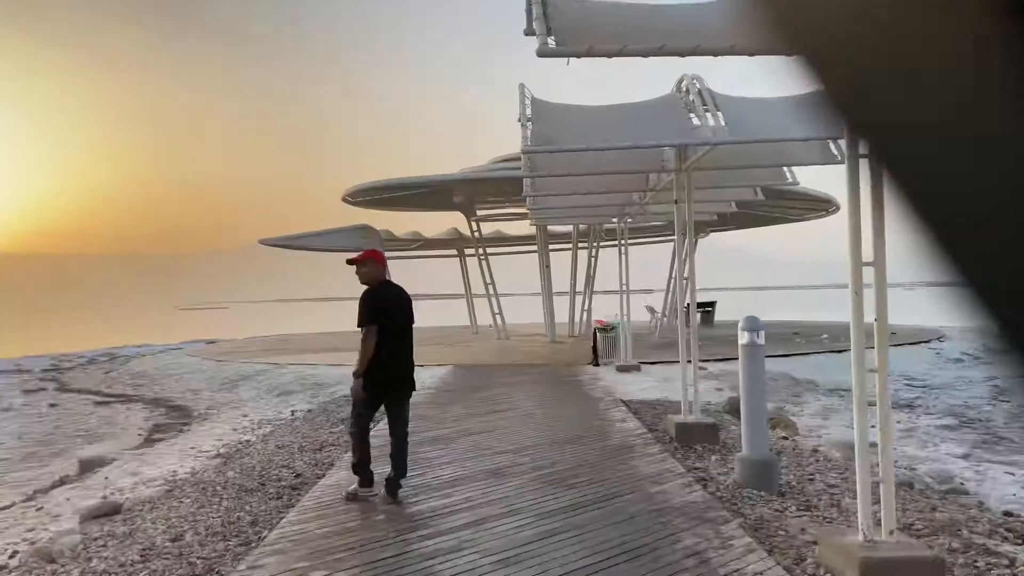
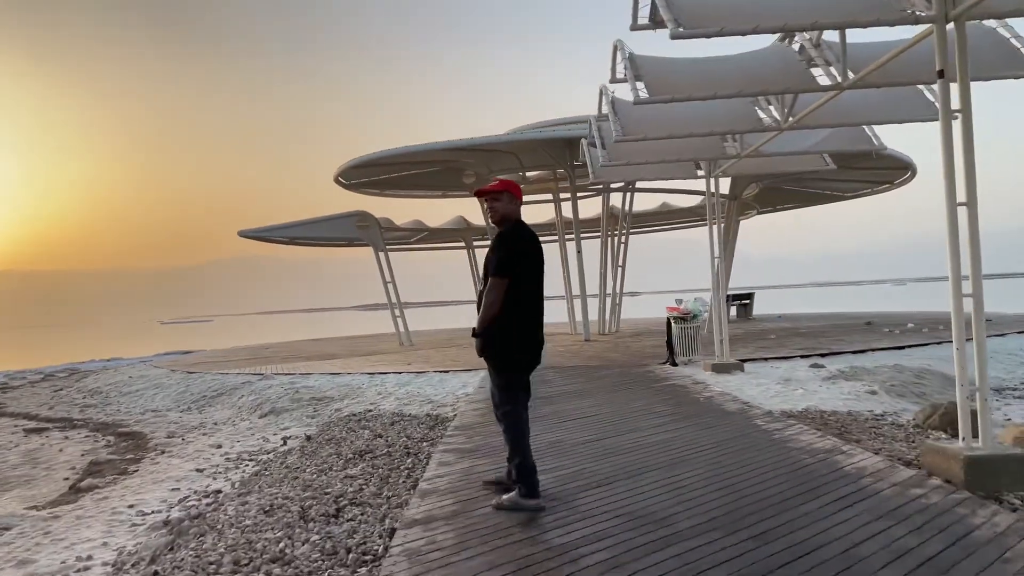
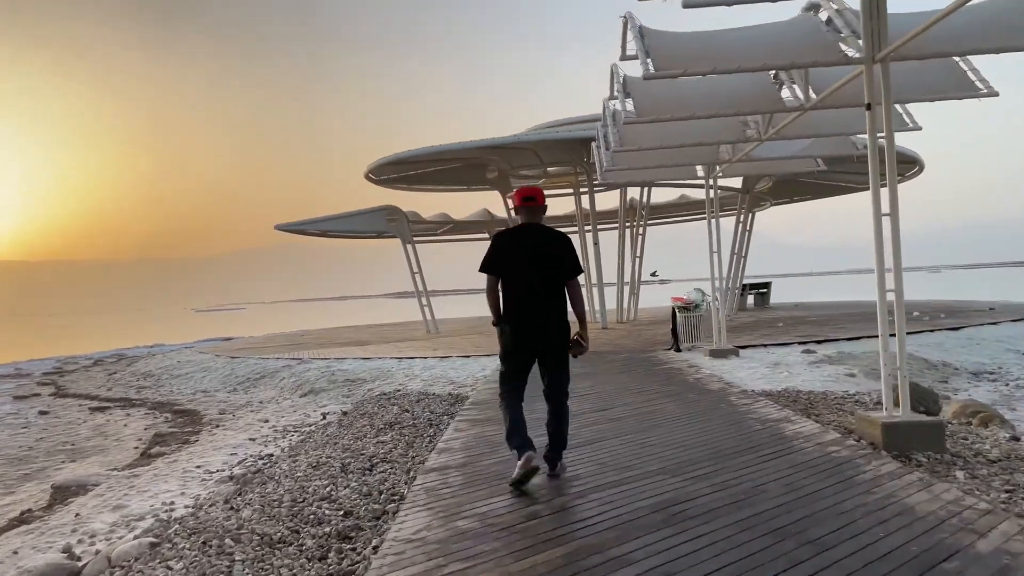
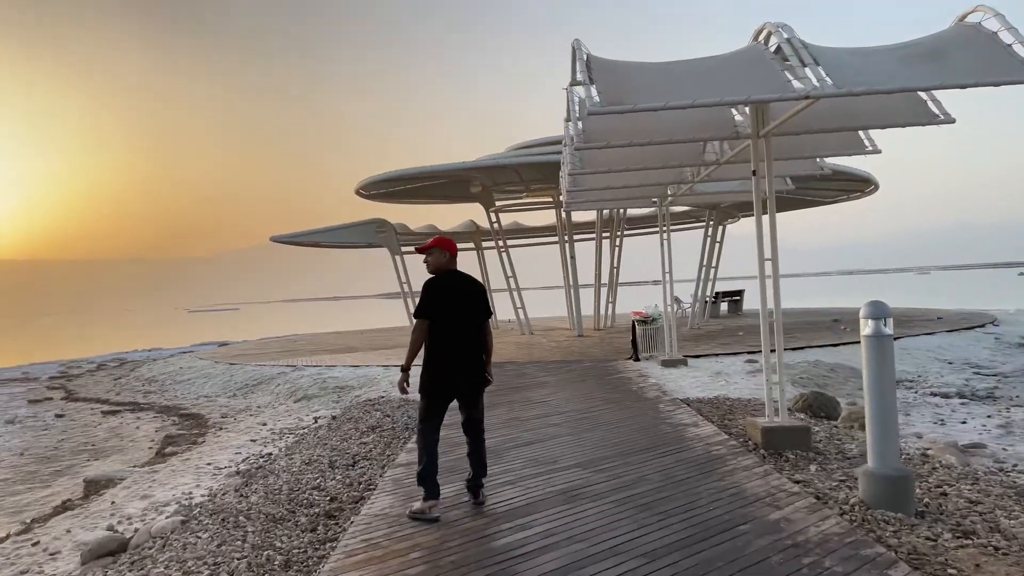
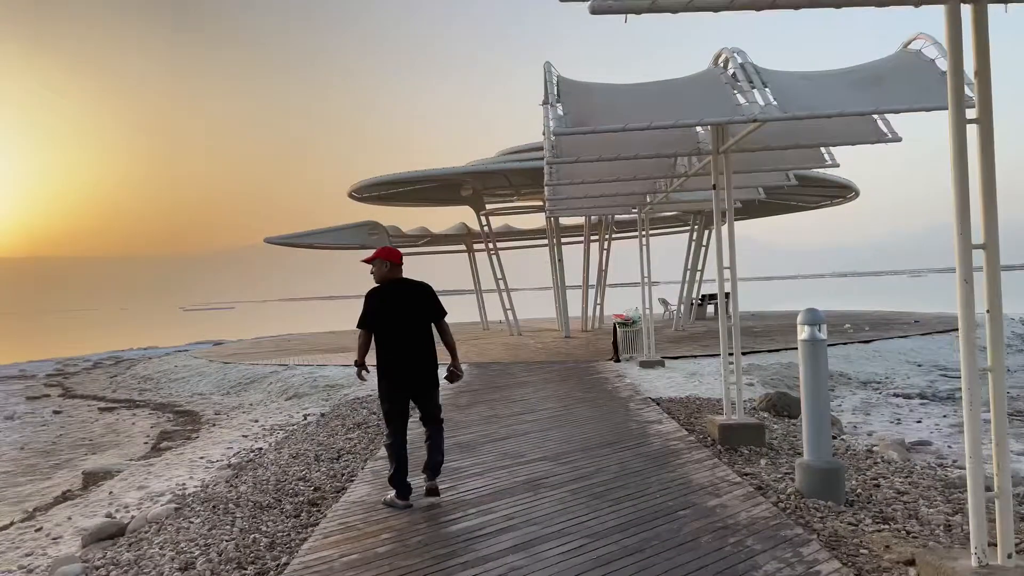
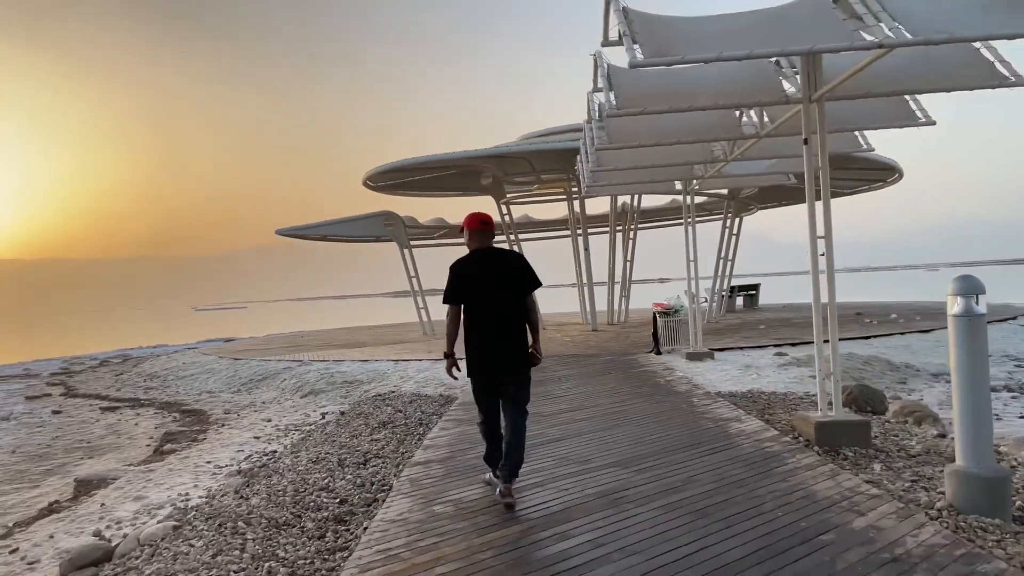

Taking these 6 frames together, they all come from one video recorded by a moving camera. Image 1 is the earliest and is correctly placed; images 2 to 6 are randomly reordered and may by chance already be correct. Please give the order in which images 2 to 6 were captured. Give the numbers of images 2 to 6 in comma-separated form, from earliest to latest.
5, 4, 6, 3, 2
